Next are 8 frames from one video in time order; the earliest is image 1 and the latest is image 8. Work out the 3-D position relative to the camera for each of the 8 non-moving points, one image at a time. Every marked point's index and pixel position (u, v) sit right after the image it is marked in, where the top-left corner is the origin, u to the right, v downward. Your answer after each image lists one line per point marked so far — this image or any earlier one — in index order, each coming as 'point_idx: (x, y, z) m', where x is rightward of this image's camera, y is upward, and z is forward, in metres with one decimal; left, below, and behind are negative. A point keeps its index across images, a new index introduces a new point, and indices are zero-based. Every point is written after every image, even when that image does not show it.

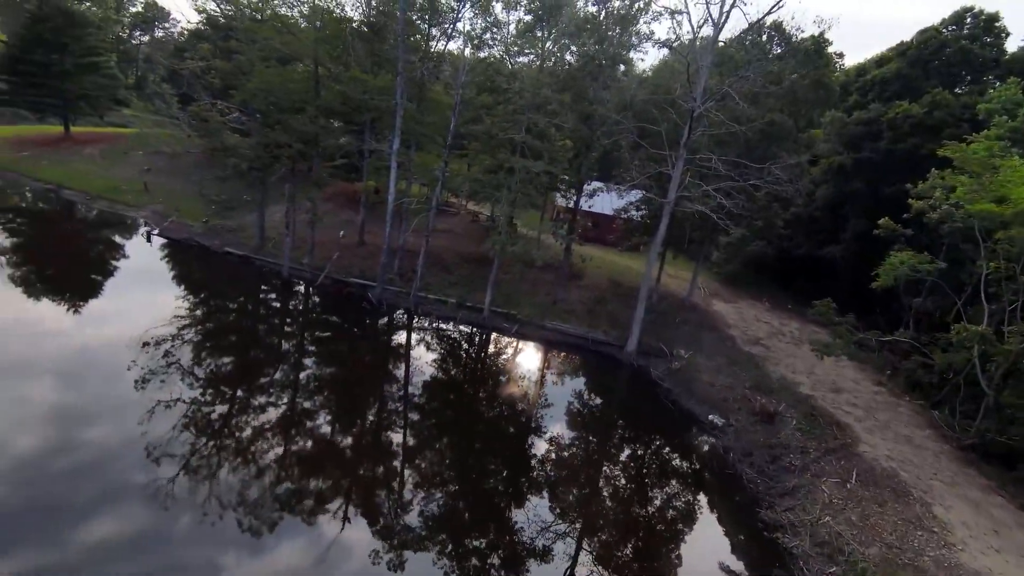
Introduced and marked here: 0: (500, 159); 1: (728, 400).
0: (-0.4, +4.3, +17.0) m
1: (+6.1, -3.2, +14.5) m
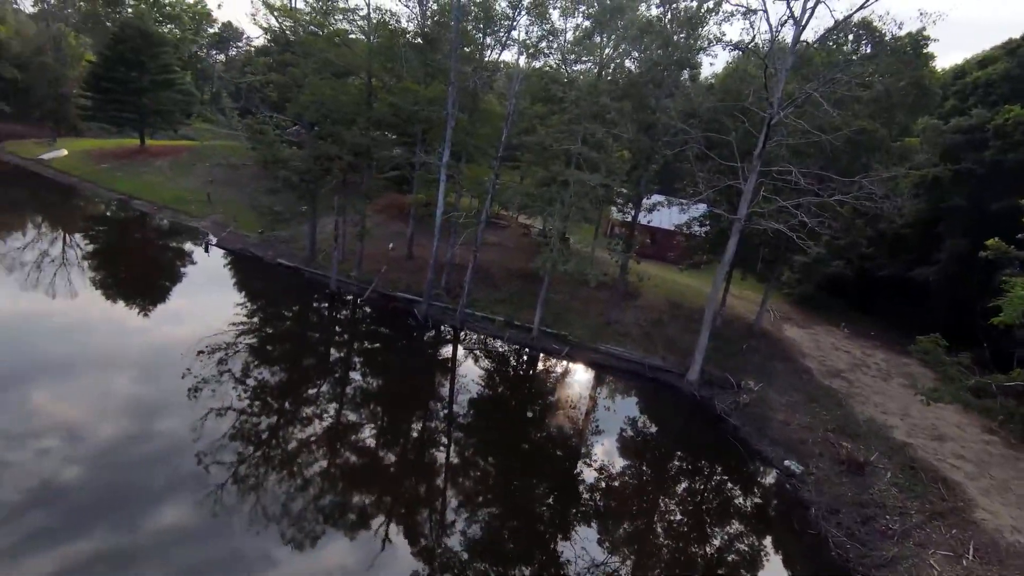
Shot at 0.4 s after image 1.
0: (+1.3, +3.7, +16.1) m
1: (+7.4, -3.9, +12.8) m
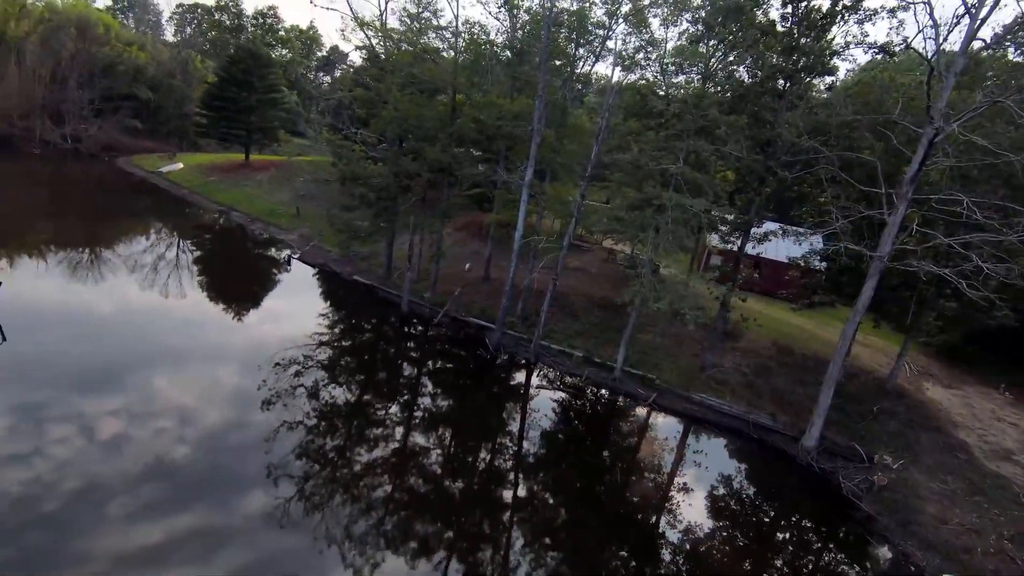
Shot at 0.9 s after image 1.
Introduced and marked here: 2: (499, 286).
0: (+3.8, +2.7, +14.3) m
1: (+8.9, -5.0, +9.9) m
2: (-0.5, +0.1, +19.6) m
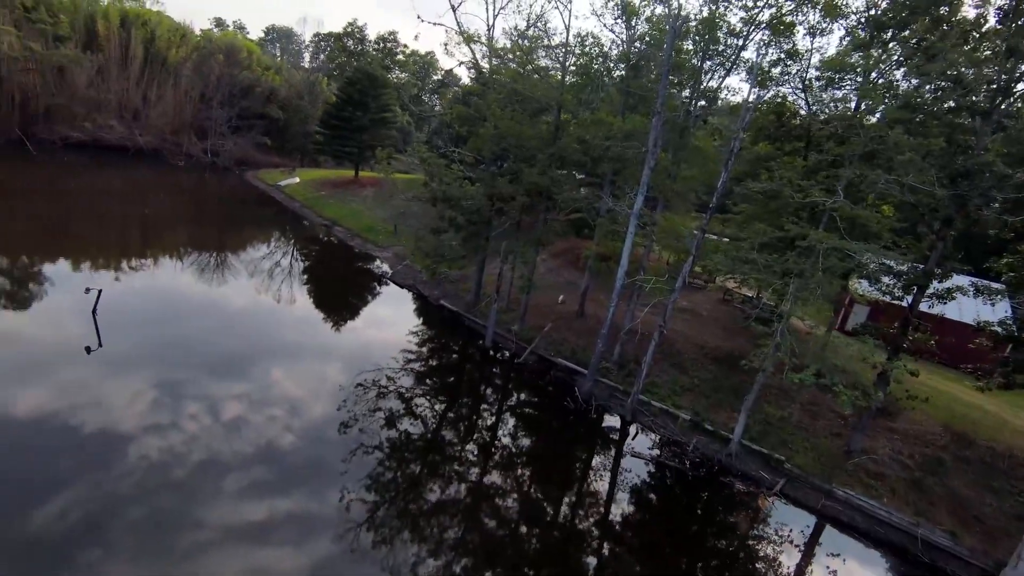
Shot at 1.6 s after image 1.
0: (+6.3, +1.3, +11.6) m
1: (+9.9, -6.5, +6.1) m
2: (+2.8, -1.2, +17.6) m
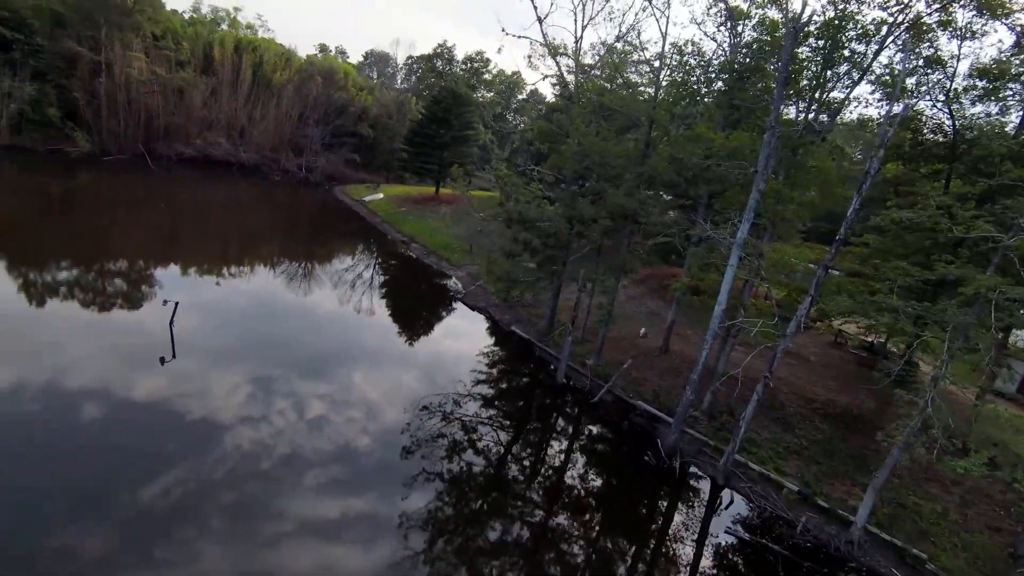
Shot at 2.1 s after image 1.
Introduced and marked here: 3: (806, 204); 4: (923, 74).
0: (+7.9, +0.3, +9.4) m
1: (+10.2, -7.5, +3.2) m
2: (+5.2, -2.3, +15.7) m
3: (+7.1, +2.1, +12.7) m
4: (+11.4, +5.9, +14.0) m
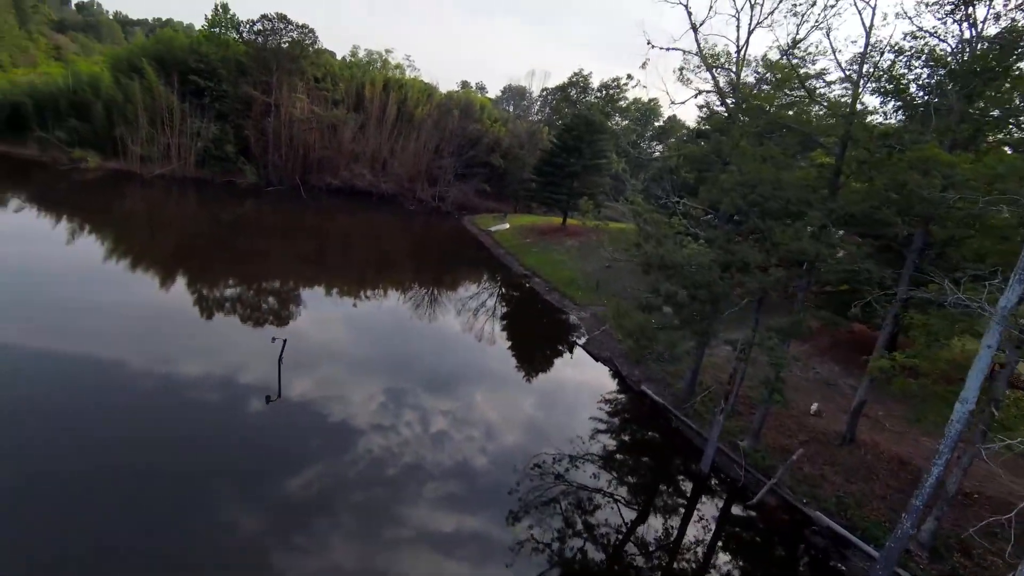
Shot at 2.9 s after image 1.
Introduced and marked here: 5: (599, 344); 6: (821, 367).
0: (+9.6, -1.1, +5.1) m
1: (+10.0, -8.6, -1.8) m
2: (+8.3, -3.9, +11.8) m
3: (+9.7, +0.6, +8.6) m
4: (+14.4, +4.1, +9.0) m
5: (+3.5, -2.2, +19.7) m
6: (+9.5, -2.2, +15.6) m
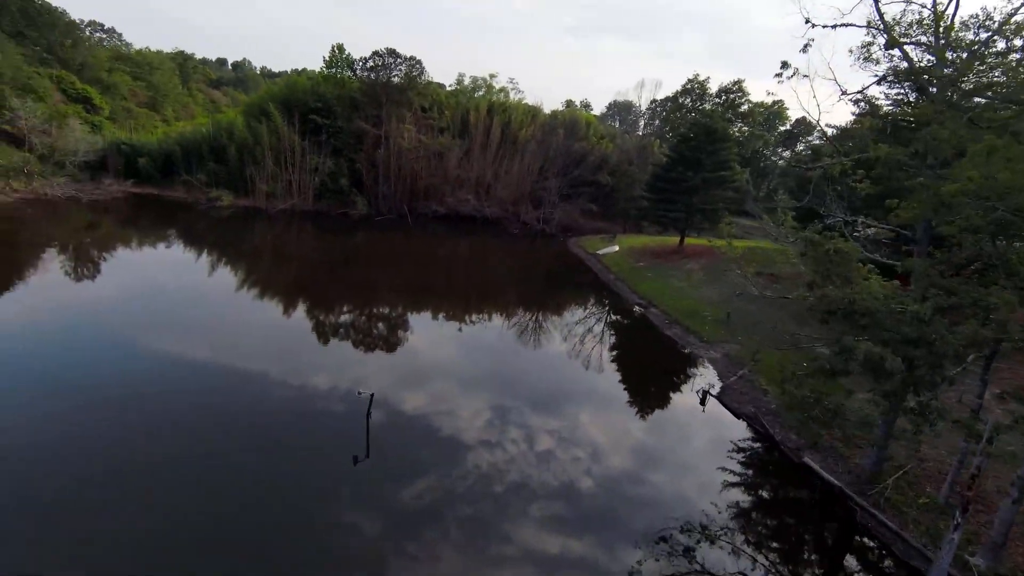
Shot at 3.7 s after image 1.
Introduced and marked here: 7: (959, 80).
0: (+10.3, -1.7, +0.9) m
1: (+9.3, -8.9, -6.2) m
2: (+10.5, -4.7, +7.6) m
3: (+11.2, -0.1, +4.4) m
4: (+15.9, +3.4, +4.0) m
5: (+7.4, -3.3, +16.4) m
6: (+12.4, -3.1, +11.2) m
7: (+7.8, +3.6, +9.0) m
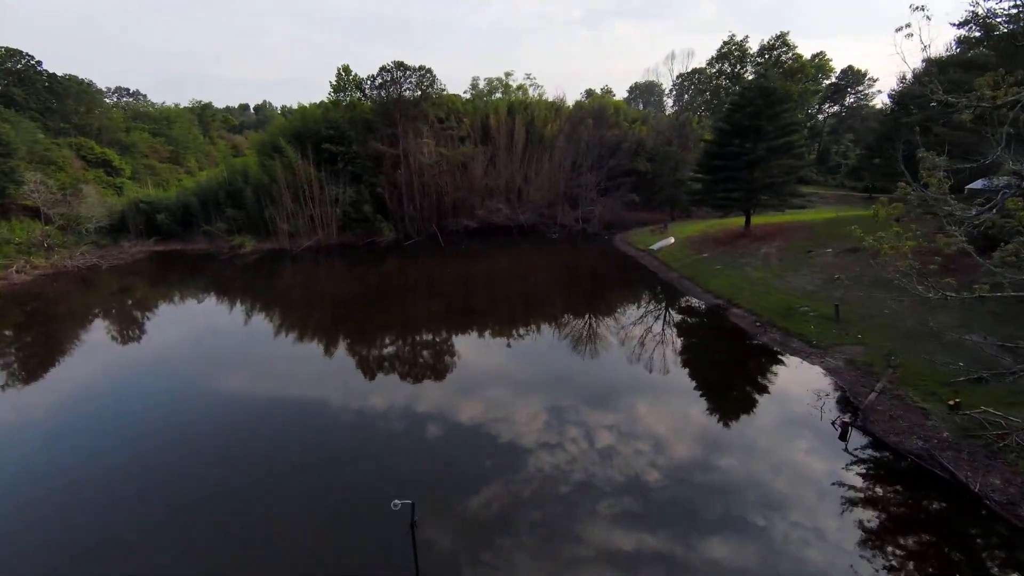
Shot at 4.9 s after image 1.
0: (+10.8, -1.0, -2.8) m
1: (+10.1, -8.3, -9.9) m
2: (+11.8, -4.0, +3.9) m
3: (+11.7, +0.6, +0.6) m
4: (+15.8, +4.8, -0.1) m
5: (+9.3, -3.0, +12.9) m
6: (+13.8, -2.2, +7.3) m
7: (+8.2, +3.9, +5.5) m
